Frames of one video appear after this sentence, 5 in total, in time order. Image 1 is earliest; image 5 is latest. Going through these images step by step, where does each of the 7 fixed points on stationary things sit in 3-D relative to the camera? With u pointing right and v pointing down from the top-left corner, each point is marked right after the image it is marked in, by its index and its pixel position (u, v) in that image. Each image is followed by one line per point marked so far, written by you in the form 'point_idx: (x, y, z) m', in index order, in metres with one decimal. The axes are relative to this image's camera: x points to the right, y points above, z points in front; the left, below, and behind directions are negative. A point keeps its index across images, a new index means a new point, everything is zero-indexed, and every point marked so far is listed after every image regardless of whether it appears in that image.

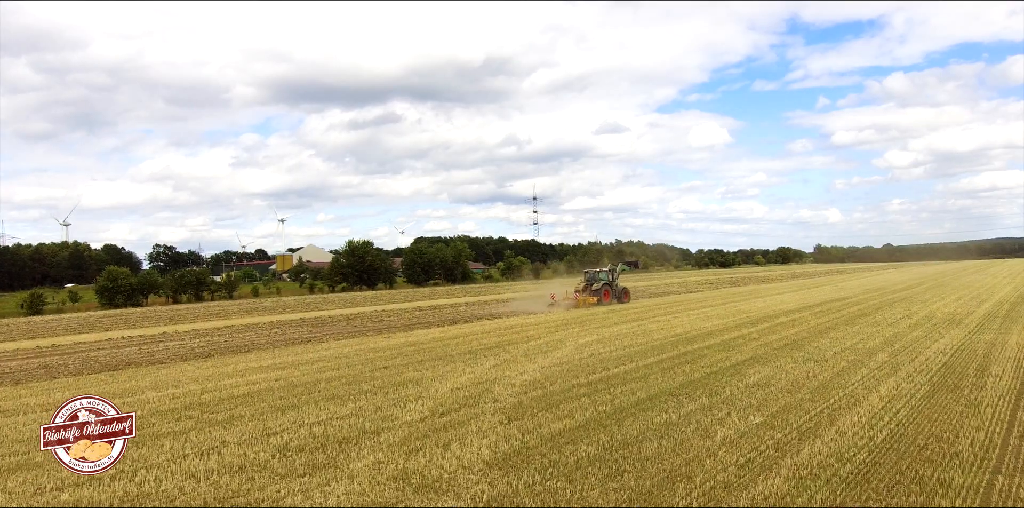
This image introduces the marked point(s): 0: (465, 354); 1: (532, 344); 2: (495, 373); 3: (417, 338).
0: (-1.0, -2.2, +12.8) m
1: (+0.5, -2.1, +13.8) m
2: (-0.3, -2.1, +10.4) m
3: (-2.5, -2.3, +15.8) m
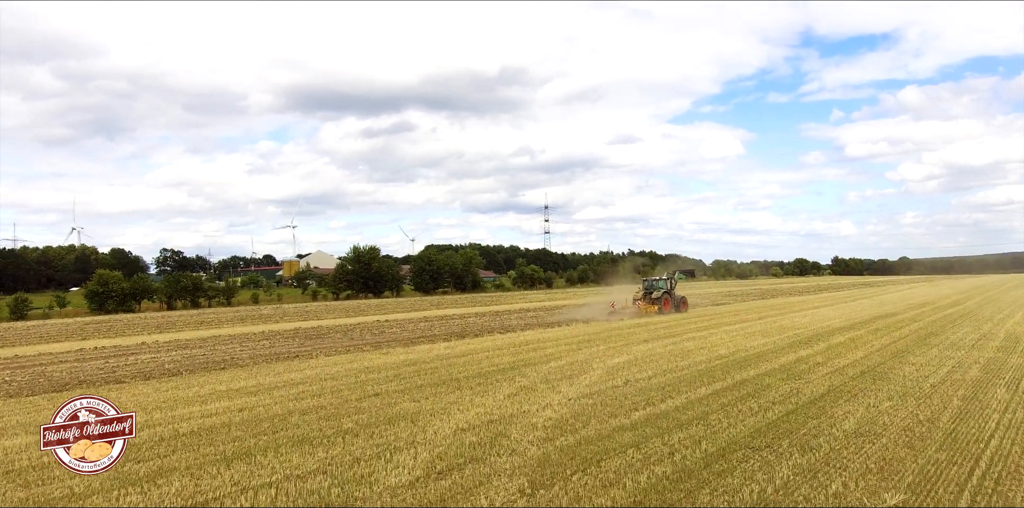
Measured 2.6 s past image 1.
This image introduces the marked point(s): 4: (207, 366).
0: (-0.7, -2.3, +10.7) m
1: (+0.8, -2.2, +11.7) m
2: (0.0, -2.2, +8.3) m
3: (-2.1, -2.4, +13.7) m
4: (-6.8, -2.5, +13.2) m
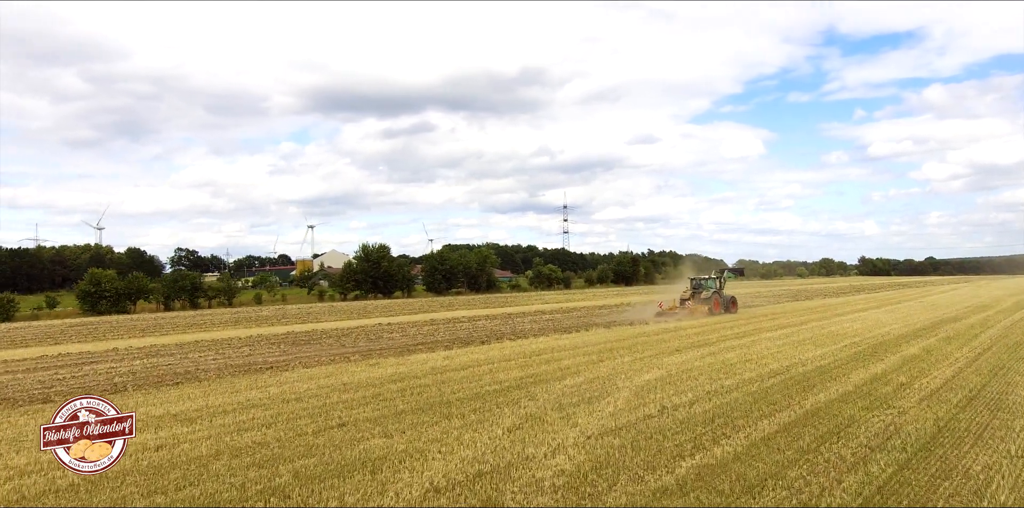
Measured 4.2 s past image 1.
0: (-0.6, -2.1, +8.5) m
1: (+0.9, -2.1, +9.5) m
2: (0.0, -2.0, +6.1) m
3: (-1.9, -2.3, +11.6) m
4: (-6.7, -2.4, +11.2) m
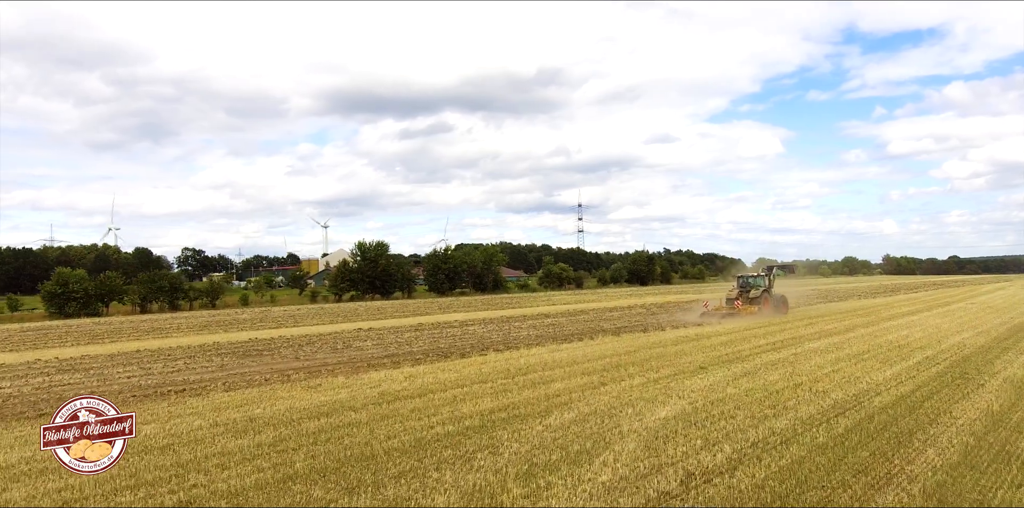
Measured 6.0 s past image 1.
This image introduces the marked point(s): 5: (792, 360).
0: (-1.1, -2.0, +5.8) m
1: (+0.4, -2.0, +6.7) m
2: (-0.6, -1.9, +3.4) m
3: (-2.3, -2.1, +8.9) m
4: (-7.1, -2.3, +8.7) m
5: (+5.3, -2.0, +11.2) m
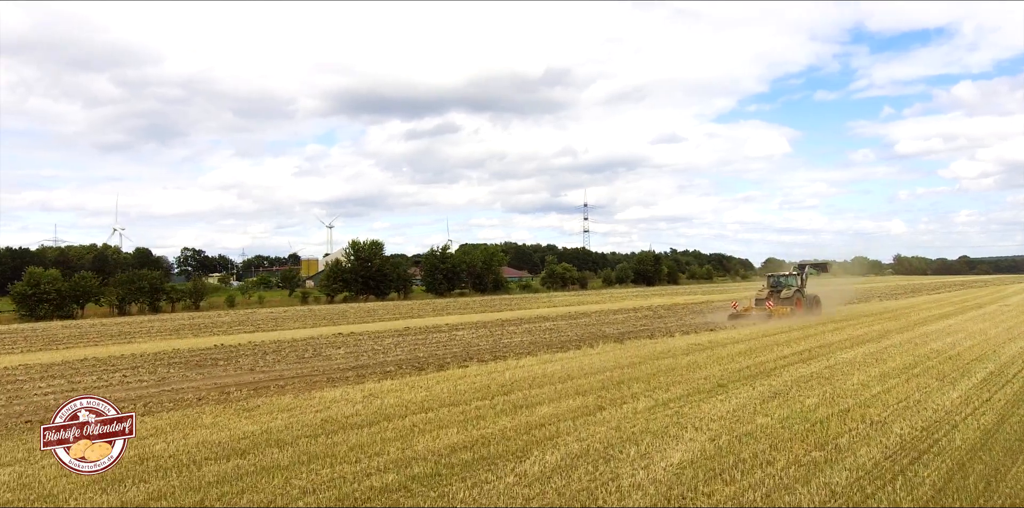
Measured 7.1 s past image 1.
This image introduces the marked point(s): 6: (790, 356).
0: (-1.5, -1.9, +4.0) m
1: (+0.1, -1.9, +5.0) m
2: (-1.0, -1.8, +1.6) m
3: (-2.6, -2.1, +7.2) m
4: (-7.4, -2.2, +7.0) m
5: (+5.0, -1.9, +9.4) m
6: (+5.4, -2.0, +11.4) m
